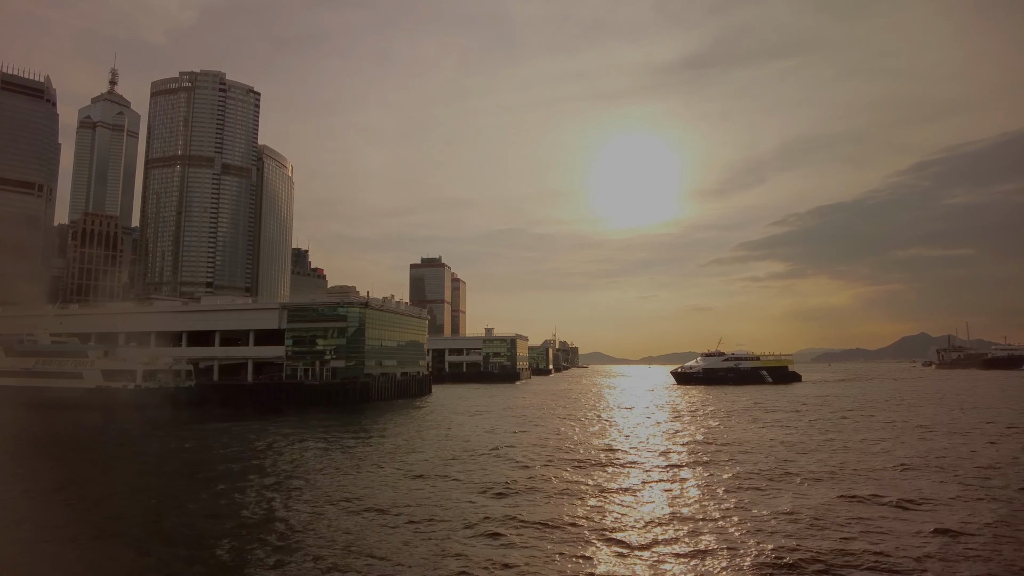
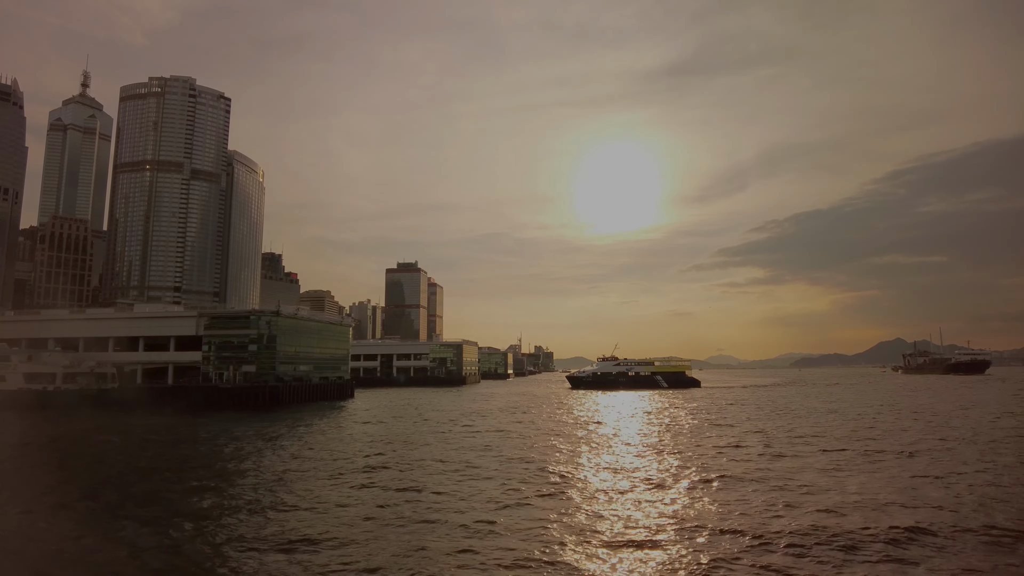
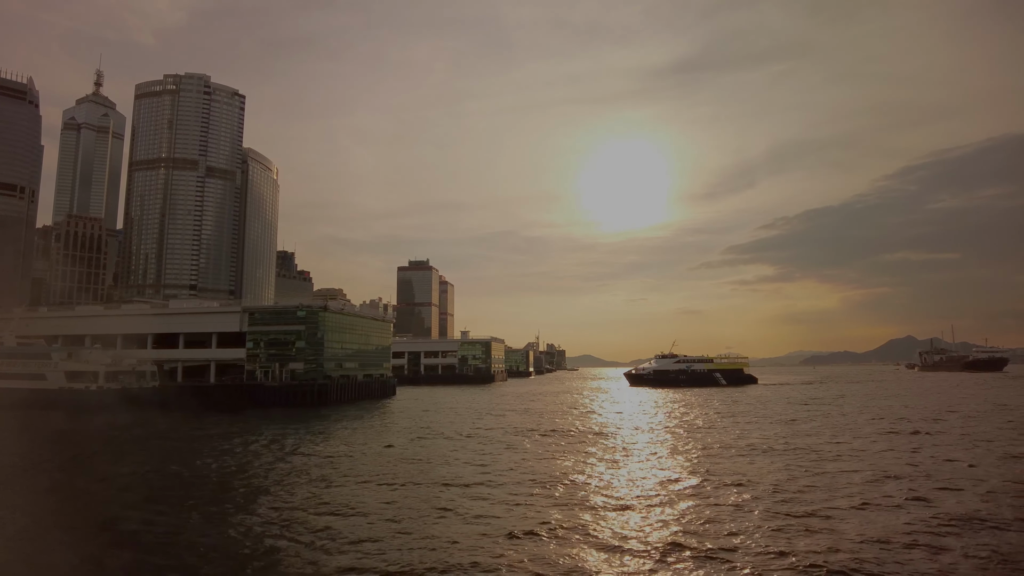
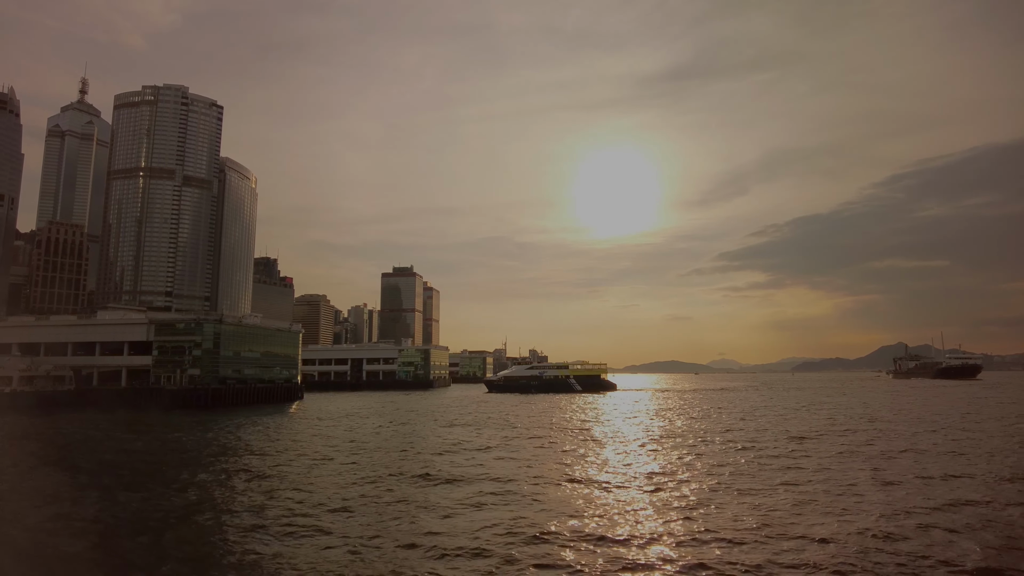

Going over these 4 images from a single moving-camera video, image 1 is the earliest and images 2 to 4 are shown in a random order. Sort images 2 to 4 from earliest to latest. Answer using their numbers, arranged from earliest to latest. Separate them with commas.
3, 2, 4
